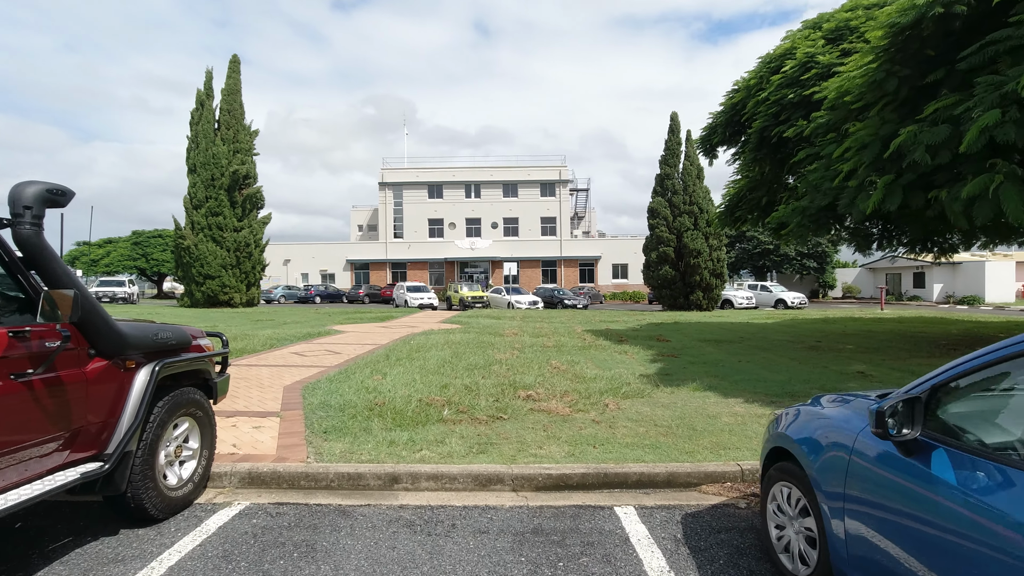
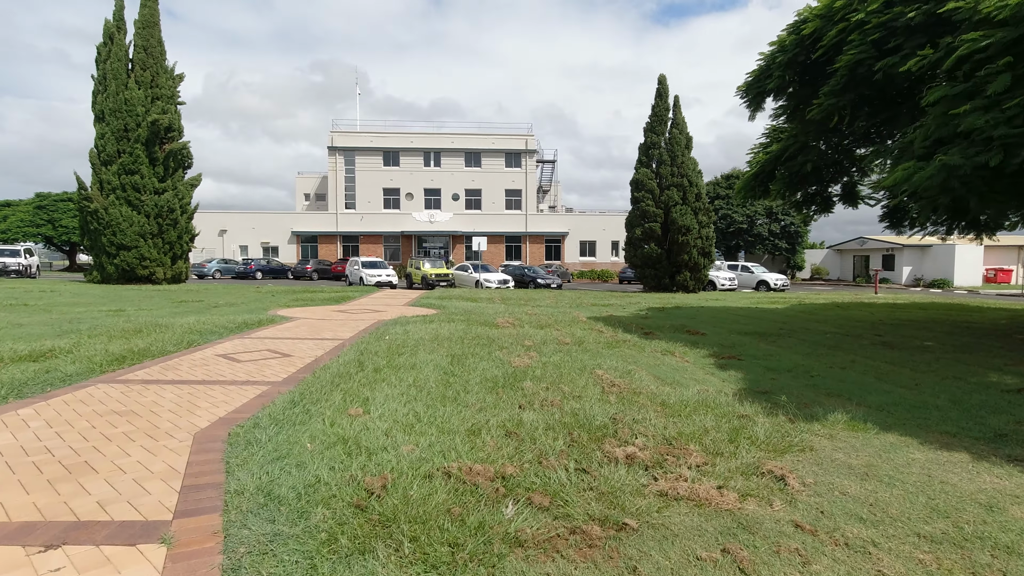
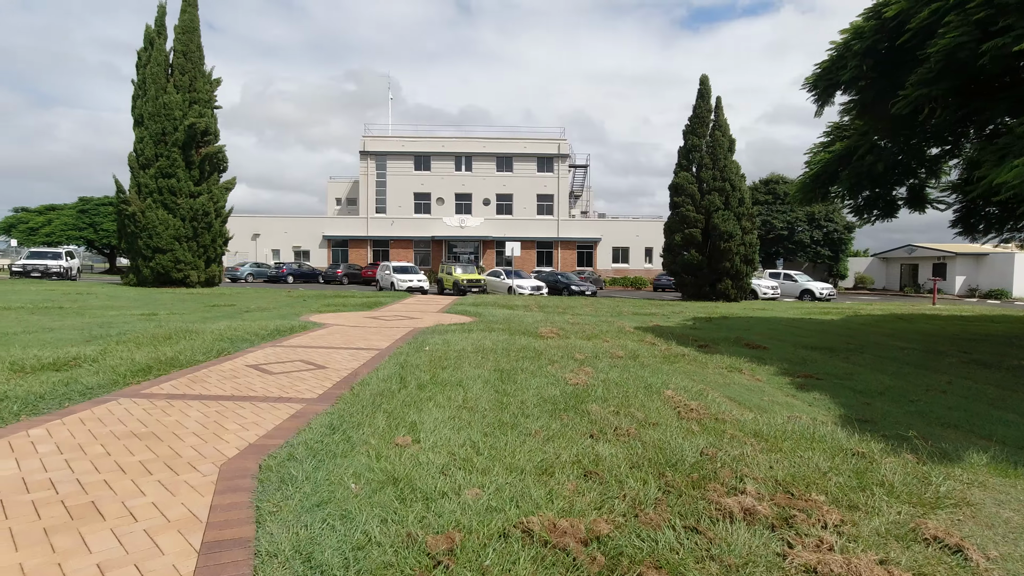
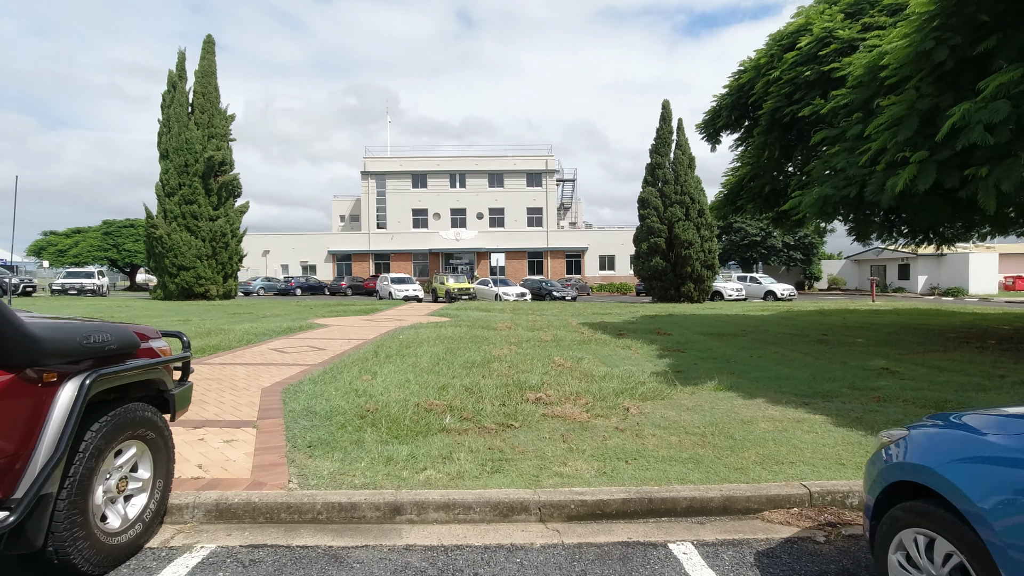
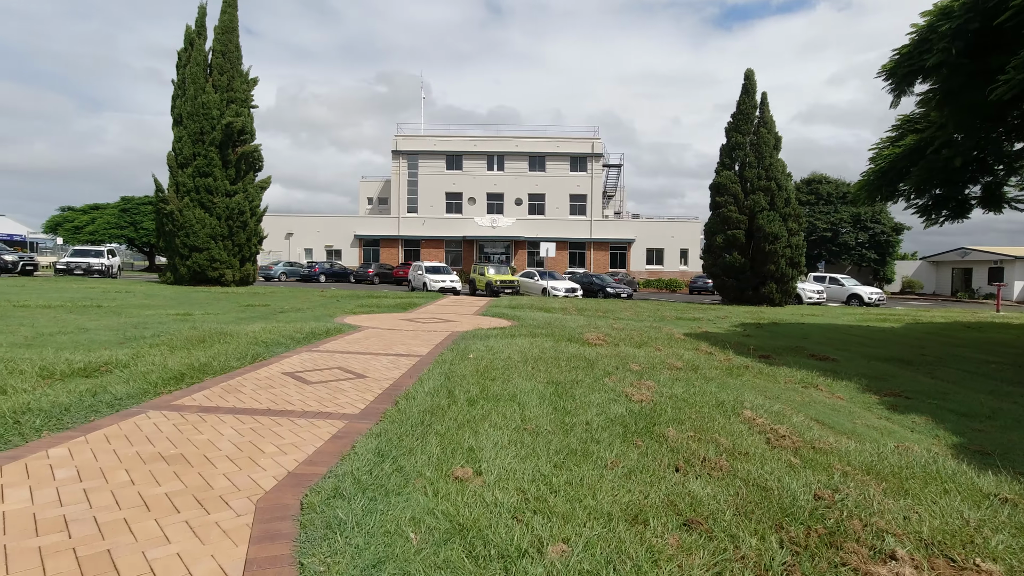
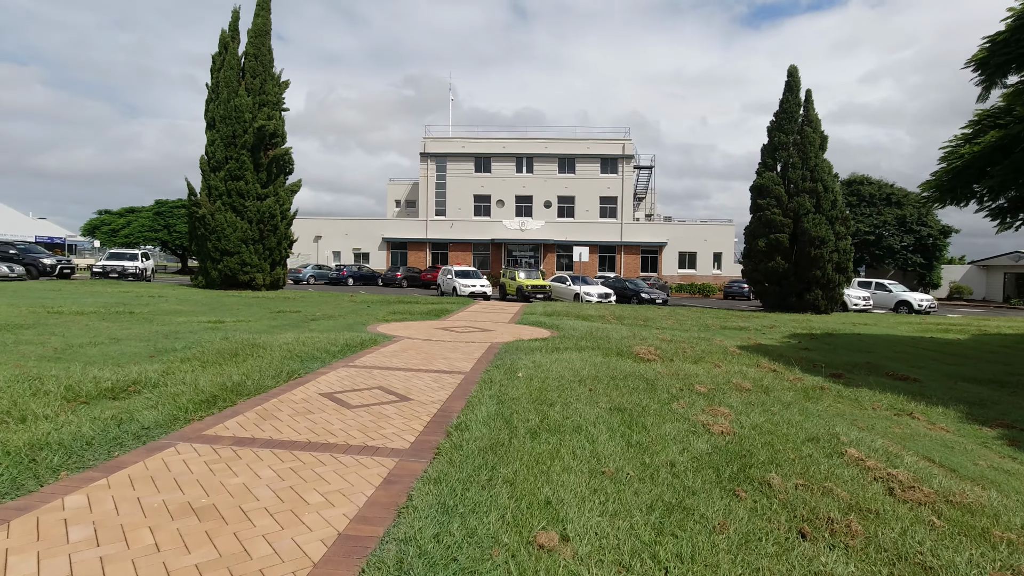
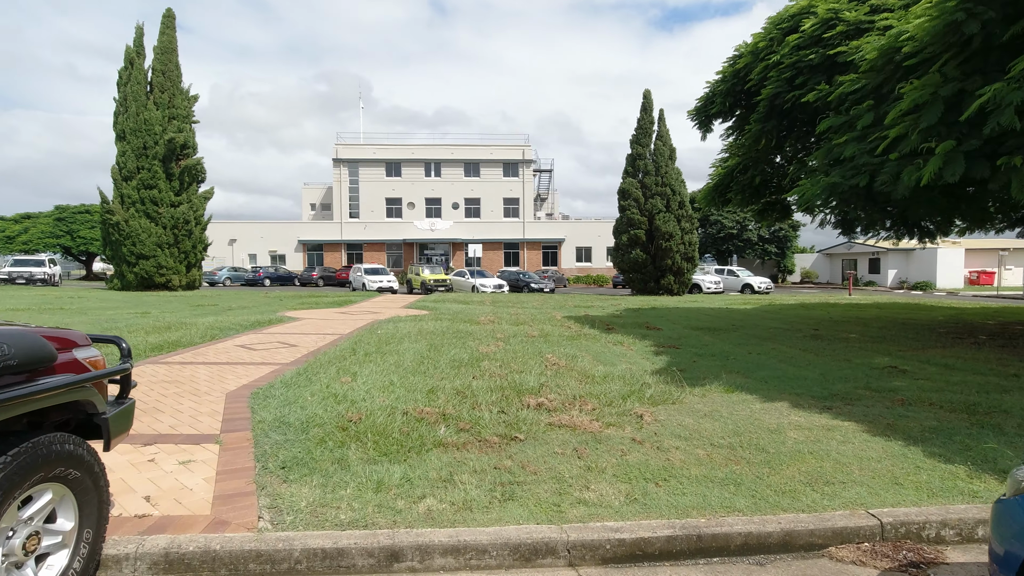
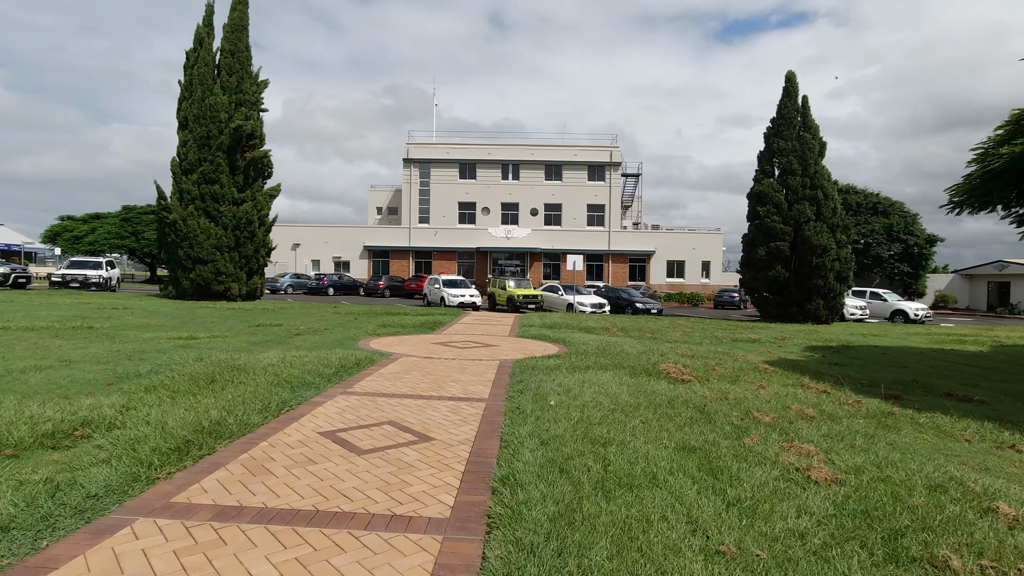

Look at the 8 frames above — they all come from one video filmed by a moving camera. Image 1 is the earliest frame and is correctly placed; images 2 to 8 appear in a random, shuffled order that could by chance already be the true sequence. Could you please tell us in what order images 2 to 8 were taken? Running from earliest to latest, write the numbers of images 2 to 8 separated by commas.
4, 7, 2, 3, 5, 6, 8
